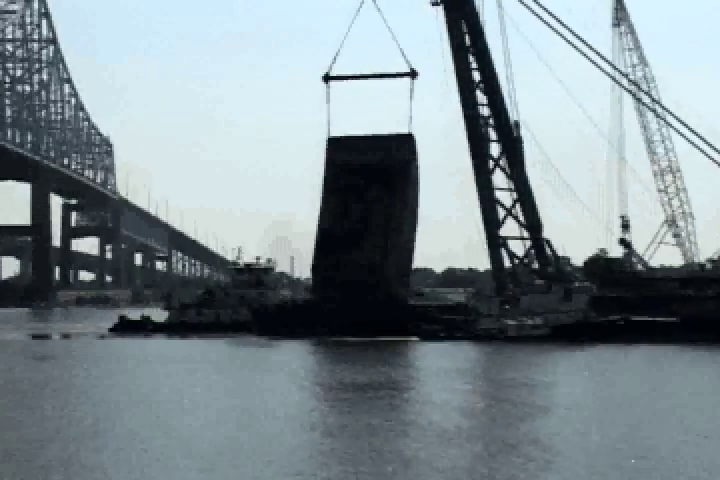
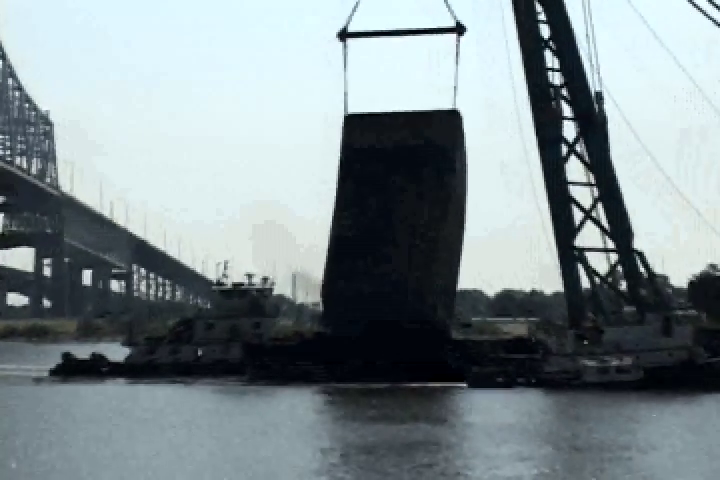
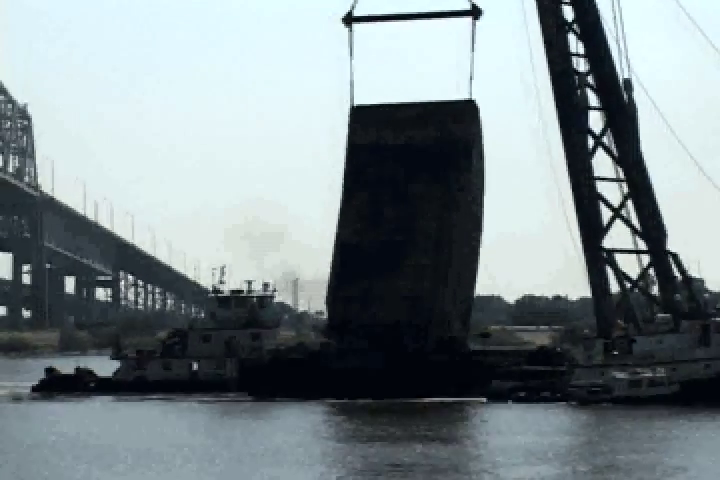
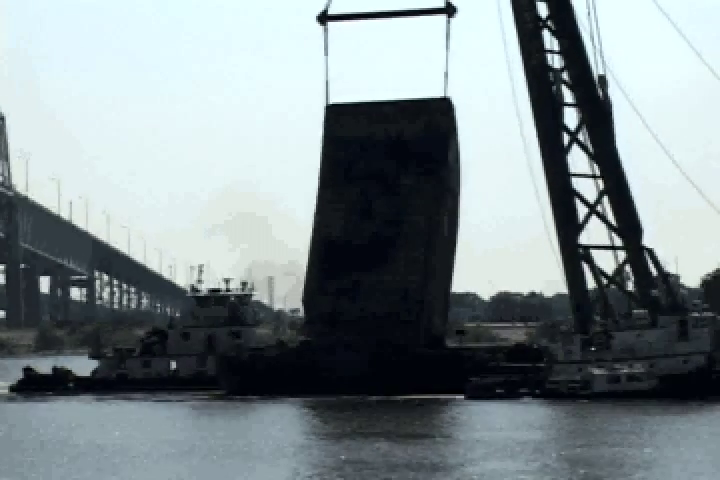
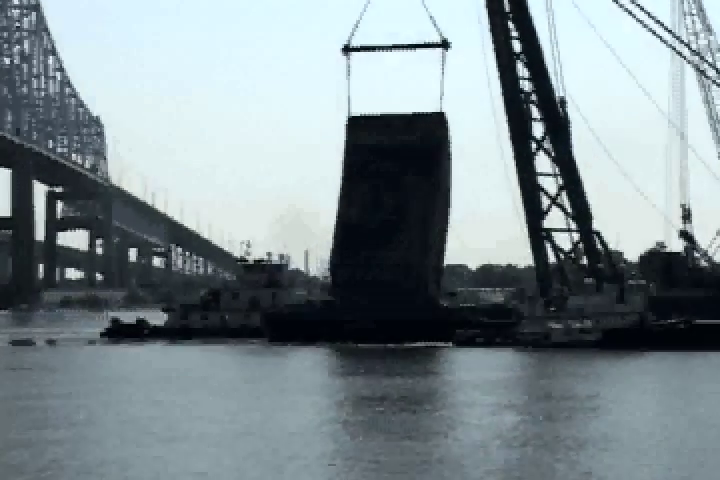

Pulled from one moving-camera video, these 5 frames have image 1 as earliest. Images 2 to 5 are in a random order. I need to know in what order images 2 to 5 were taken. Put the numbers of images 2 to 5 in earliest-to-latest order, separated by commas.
5, 2, 3, 4
